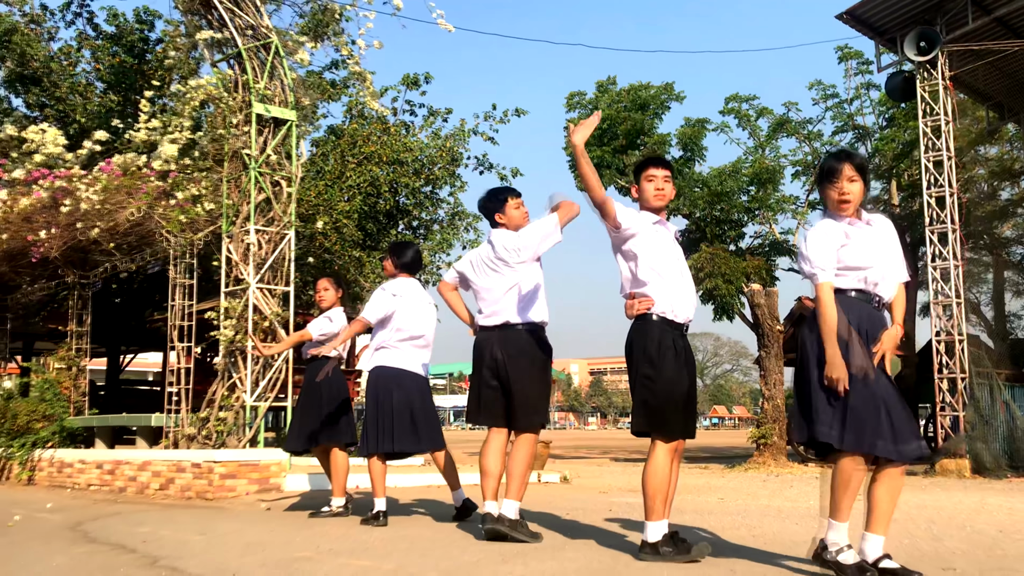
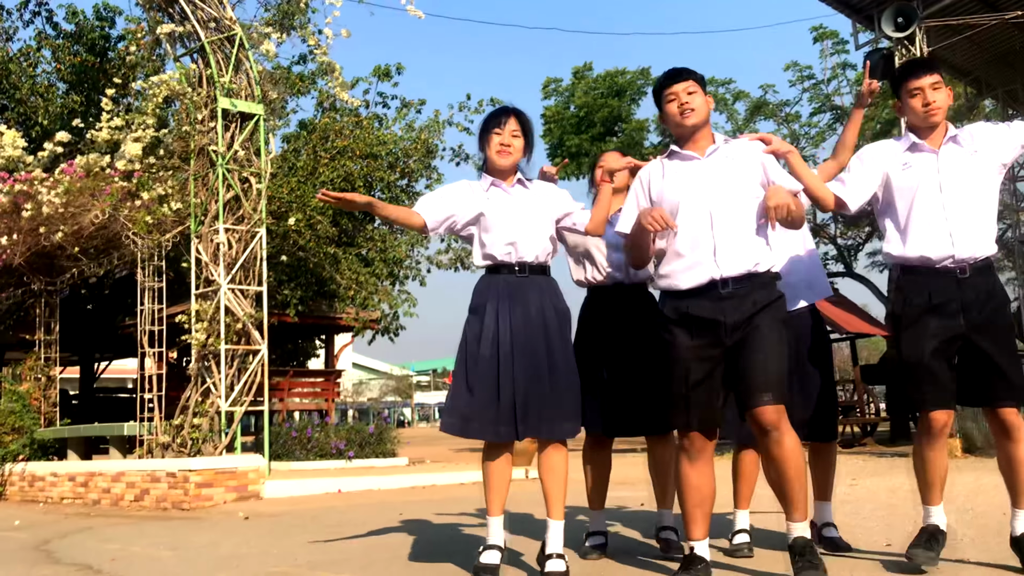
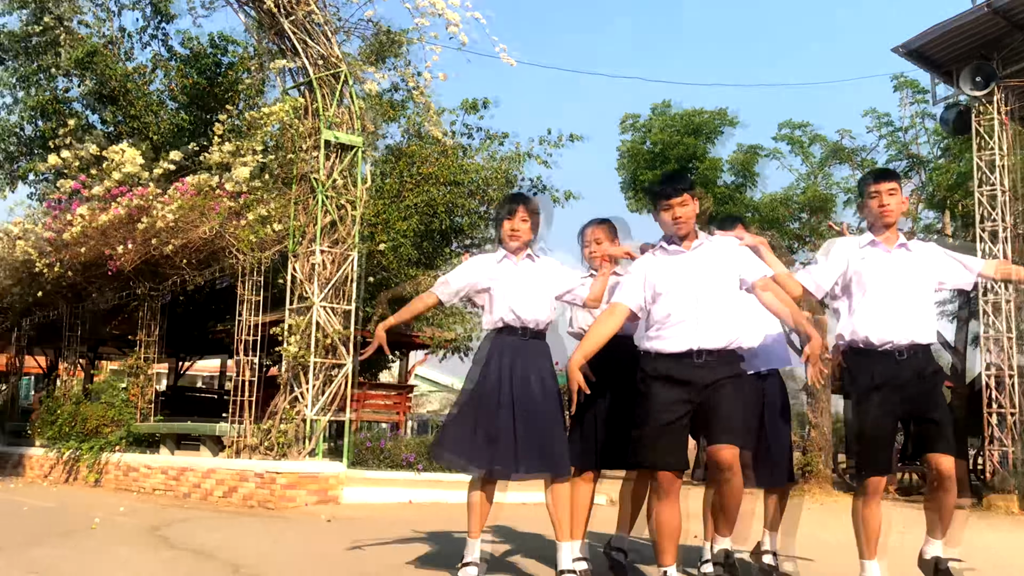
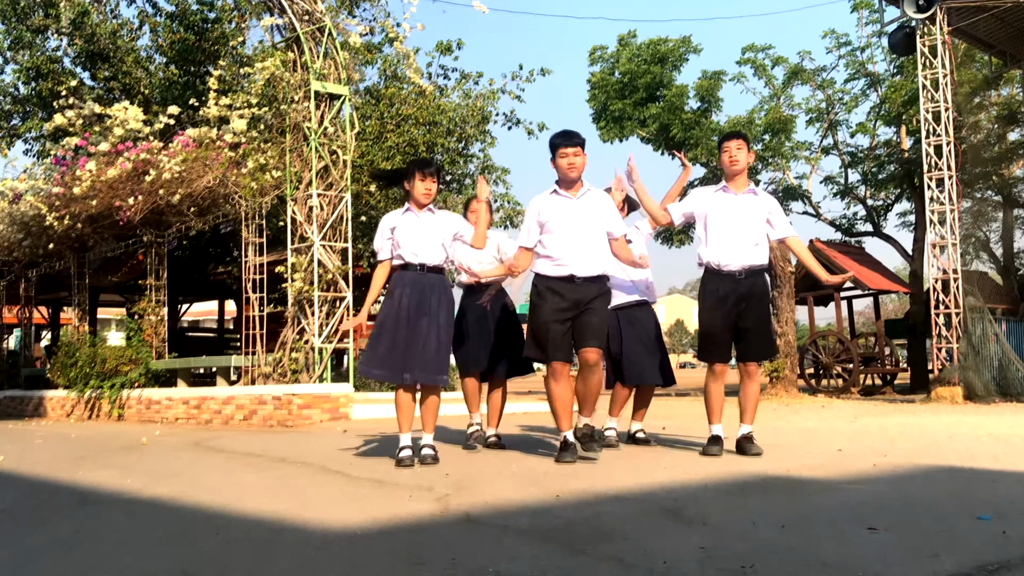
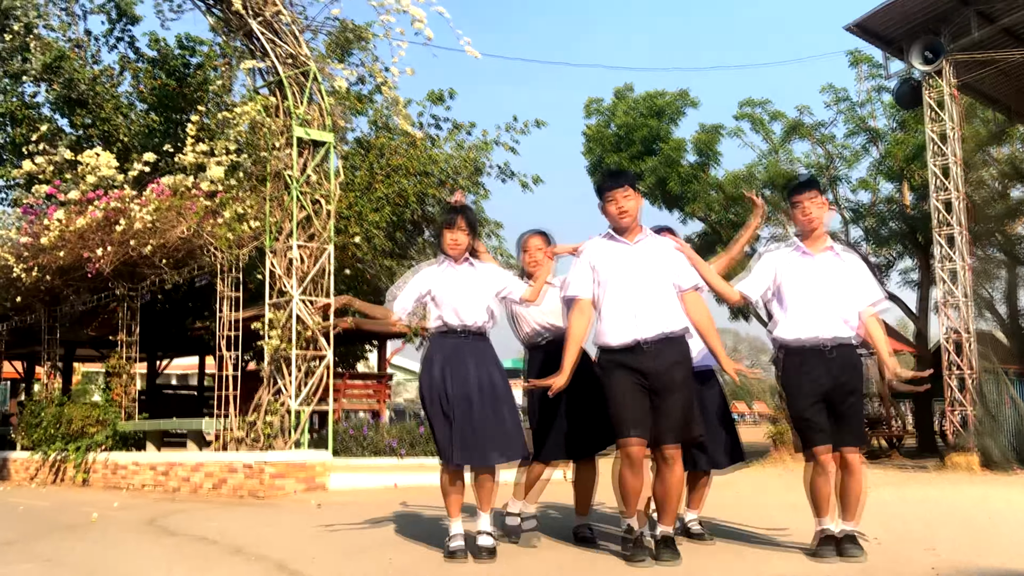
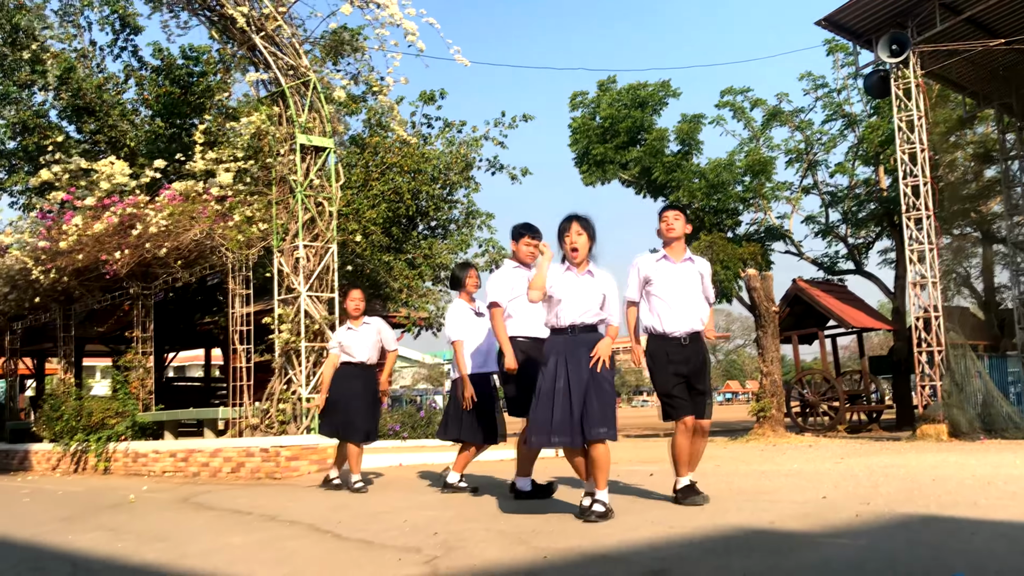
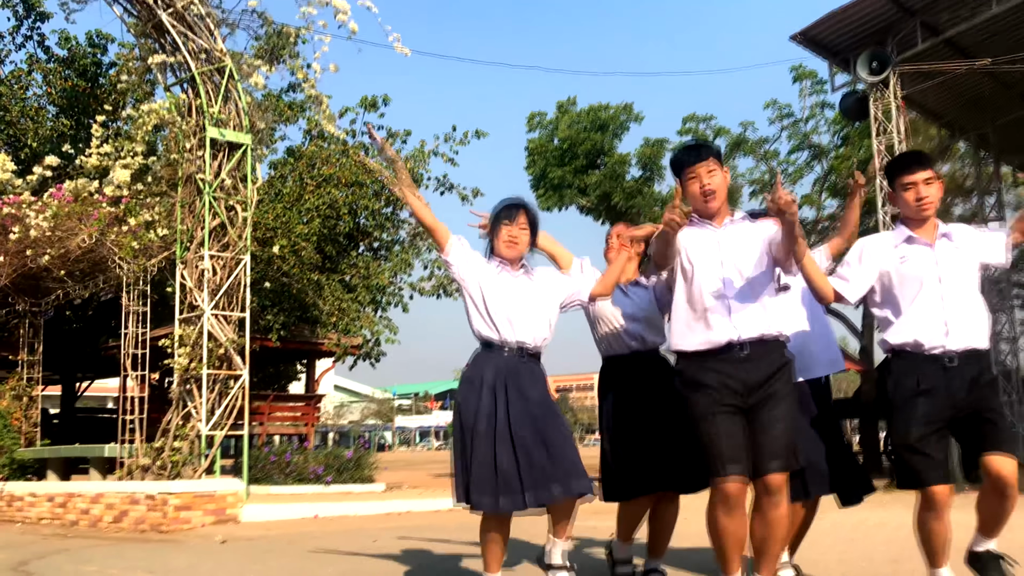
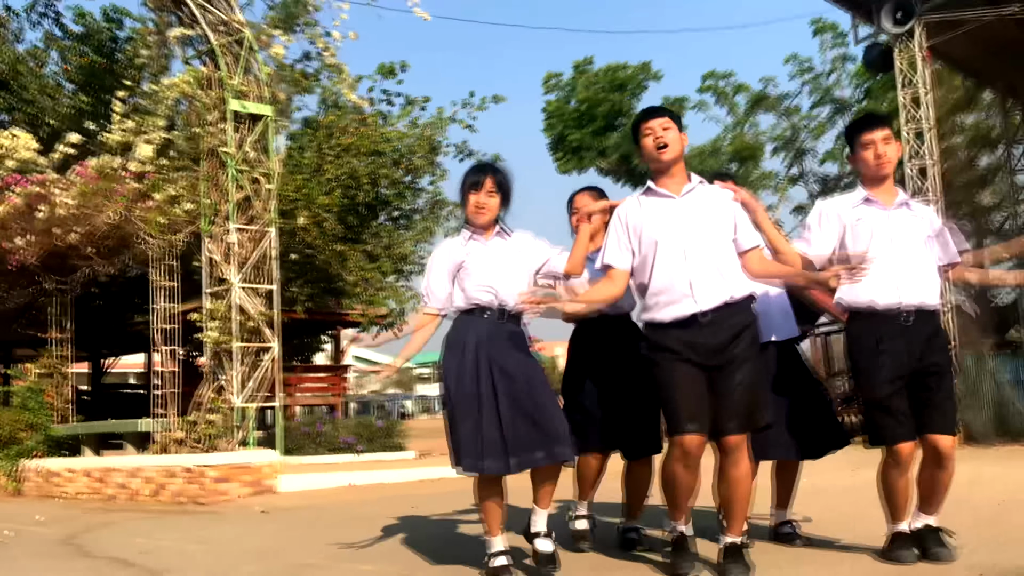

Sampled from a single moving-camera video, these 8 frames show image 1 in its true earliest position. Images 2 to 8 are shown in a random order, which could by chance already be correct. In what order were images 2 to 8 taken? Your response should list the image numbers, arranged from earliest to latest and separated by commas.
6, 4, 5, 3, 8, 2, 7
